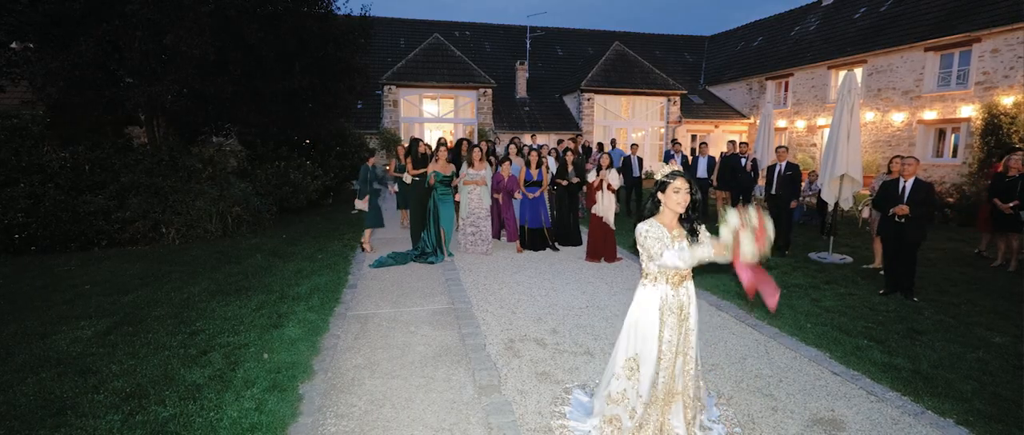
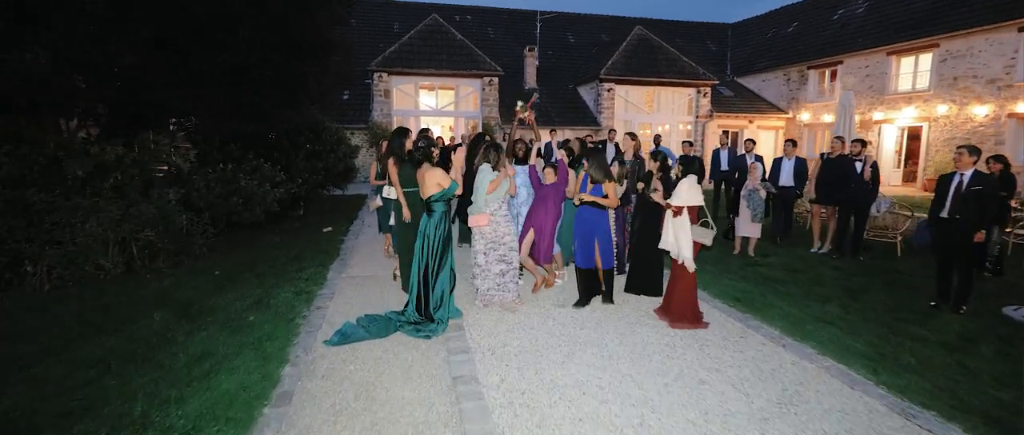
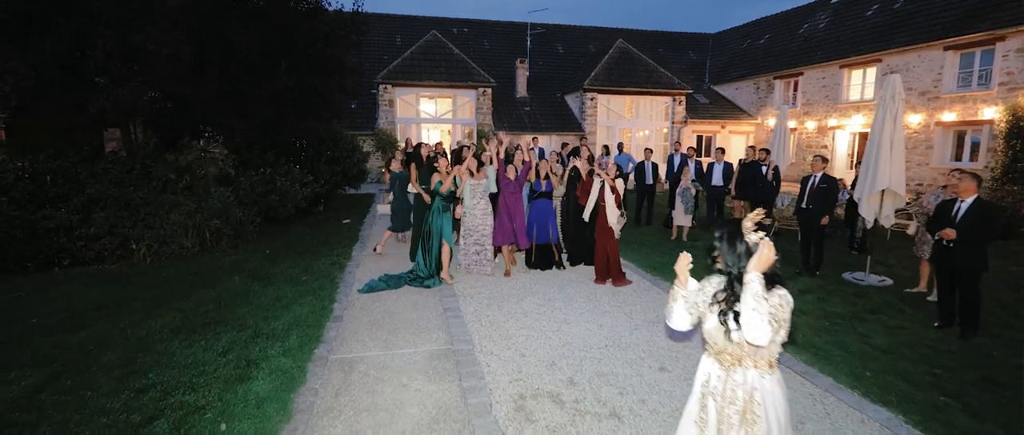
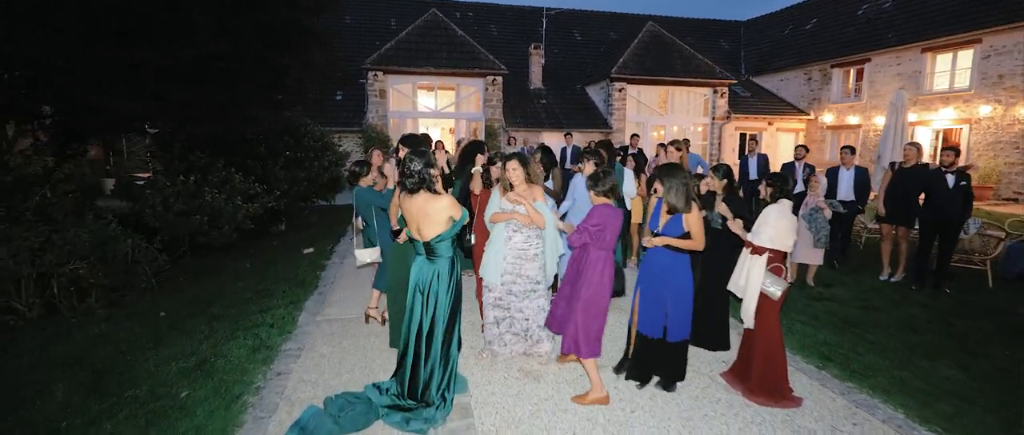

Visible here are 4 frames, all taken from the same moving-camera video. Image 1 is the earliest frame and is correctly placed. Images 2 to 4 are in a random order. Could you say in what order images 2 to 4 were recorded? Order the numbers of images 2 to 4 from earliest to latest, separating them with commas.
3, 2, 4
